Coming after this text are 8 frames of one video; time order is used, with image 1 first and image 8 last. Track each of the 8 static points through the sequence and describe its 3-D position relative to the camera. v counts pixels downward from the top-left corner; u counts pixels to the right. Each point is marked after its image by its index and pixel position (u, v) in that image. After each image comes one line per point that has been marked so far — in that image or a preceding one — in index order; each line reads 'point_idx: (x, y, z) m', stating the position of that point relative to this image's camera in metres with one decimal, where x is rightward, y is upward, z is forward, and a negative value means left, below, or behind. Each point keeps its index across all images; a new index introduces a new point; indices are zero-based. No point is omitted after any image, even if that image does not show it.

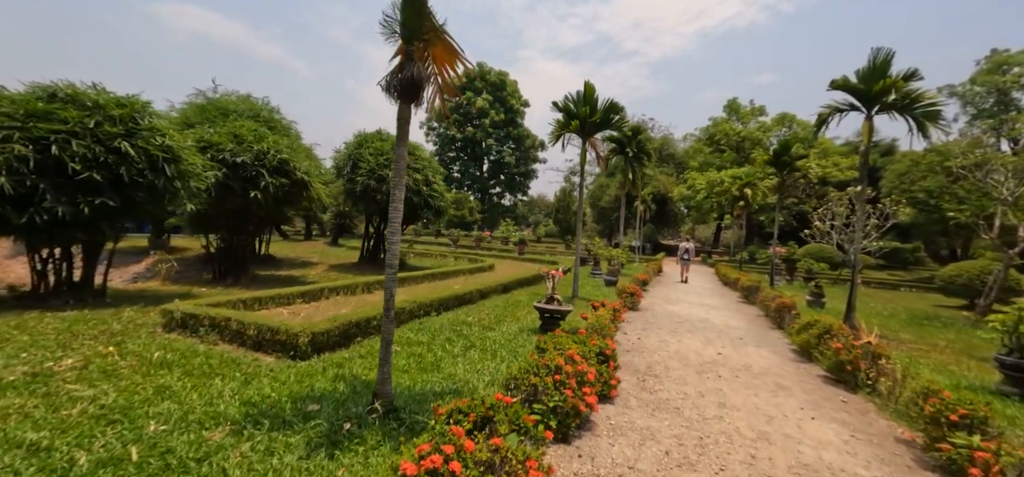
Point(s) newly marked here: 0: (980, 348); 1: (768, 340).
0: (+10.0, -2.5, +9.8) m
1: (+5.1, -2.1, +9.2) m
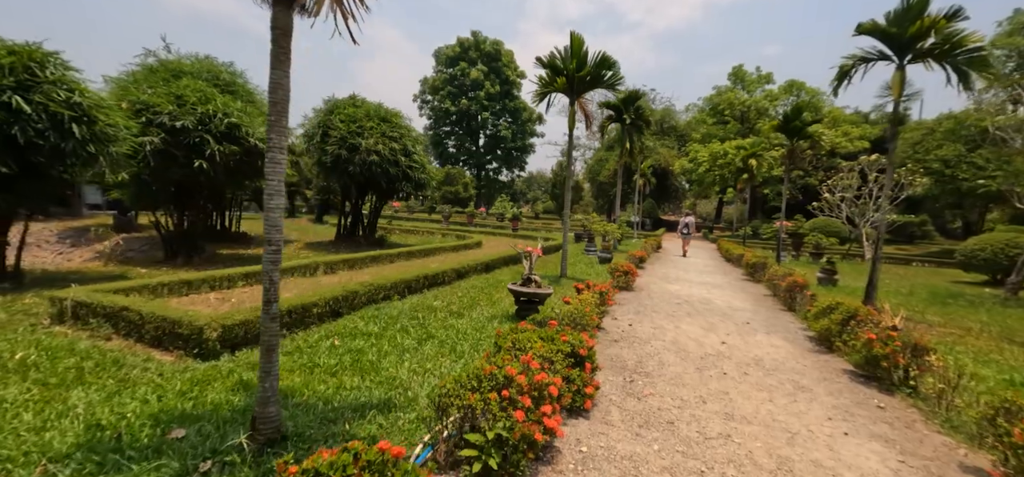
0: (+9.6, -1.9, +8.6) m
1: (+4.7, -1.6, +8.0) m
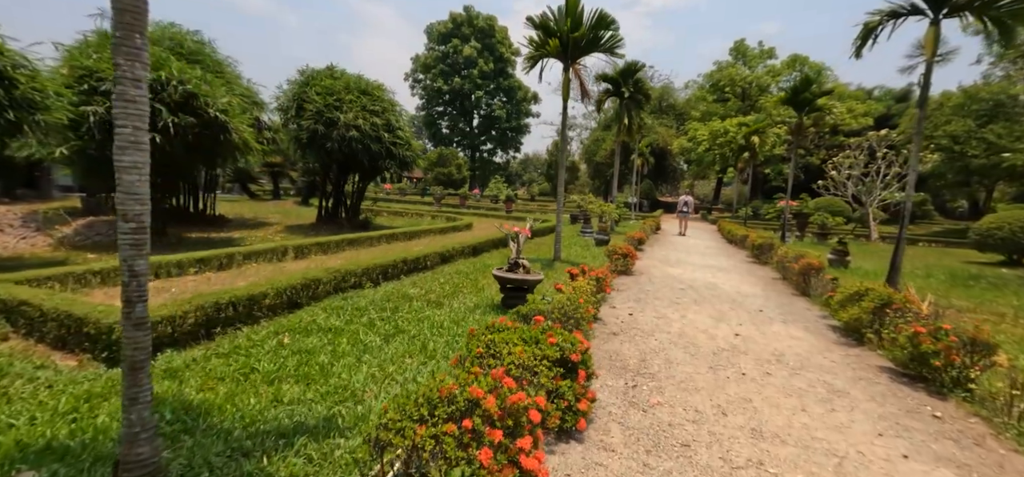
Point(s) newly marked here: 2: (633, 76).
0: (+9.4, -1.5, +7.9) m
1: (+4.4, -1.2, +7.2) m
2: (+4.9, +6.6, +18.4) m
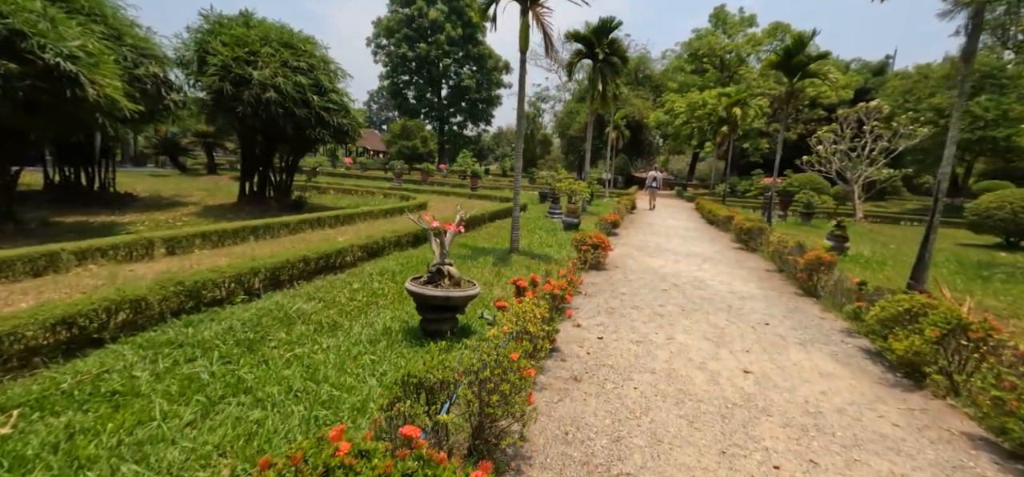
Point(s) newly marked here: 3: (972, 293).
0: (+8.5, -1.3, +6.5) m
1: (+3.6, -1.1, +5.6) m
2: (+3.4, +7.2, +16.3) m
3: (+7.9, -1.0, +7.9) m
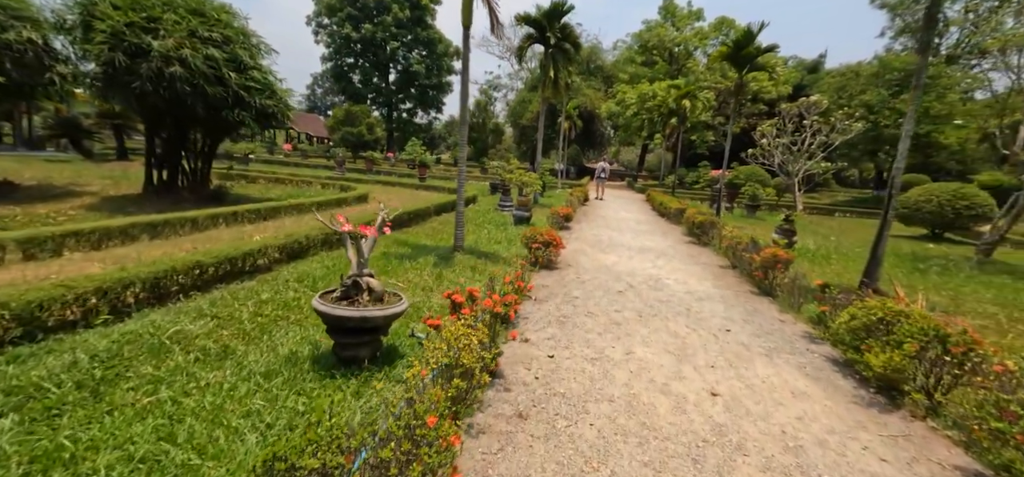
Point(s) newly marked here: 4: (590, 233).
0: (+7.7, -1.3, +6.6) m
1: (+3.0, -1.1, +5.2) m
2: (+1.6, +7.5, +15.6) m
3: (+7.0, -0.9, +7.9) m
4: (+2.0, +0.1, +11.8) m
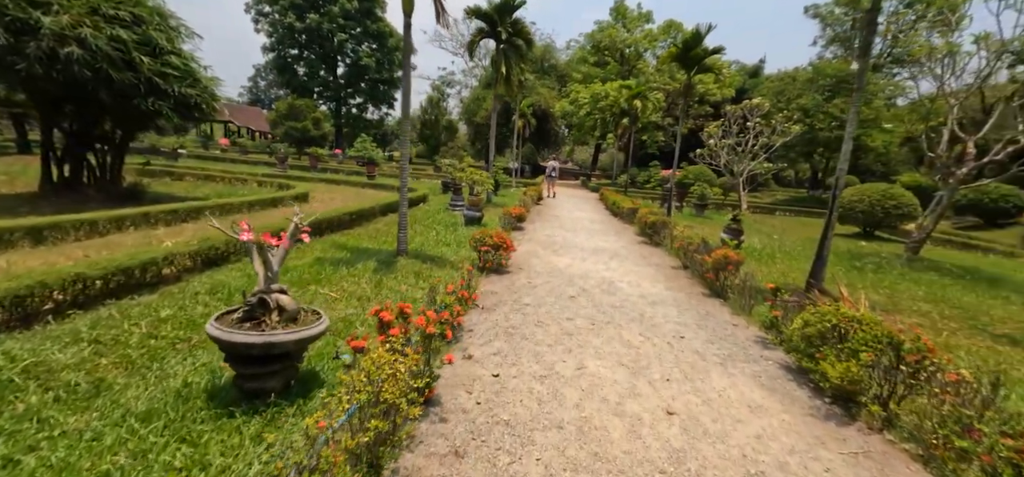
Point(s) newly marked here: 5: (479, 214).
0: (+7.0, -1.3, +6.9) m
1: (+2.4, -1.2, +5.0) m
2: (0.0, +7.5, +15.3) m
3: (+6.1, -0.9, +8.1) m
4: (+0.8, +0.1, +11.5) m
5: (-0.8, +0.6, +11.4) m
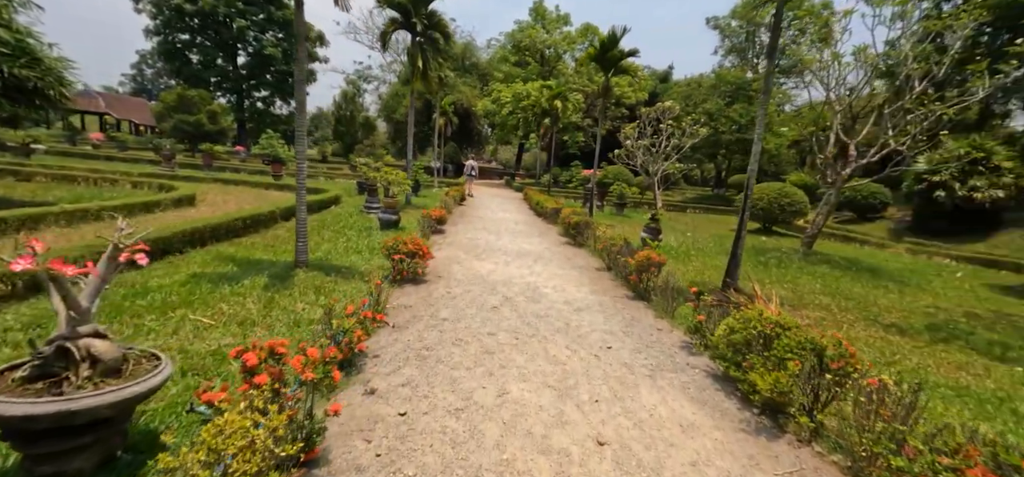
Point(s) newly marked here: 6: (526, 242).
0: (+5.7, -1.2, +7.4) m
1: (+1.5, -1.2, +4.8) m
2: (-2.7, +7.4, +14.5) m
3: (+4.7, -0.8, +8.5) m
4: (-1.1, 0.0, +10.9) m
5: (-2.7, +0.5, +10.6) m
6: (+0.3, -0.1, +10.9) m
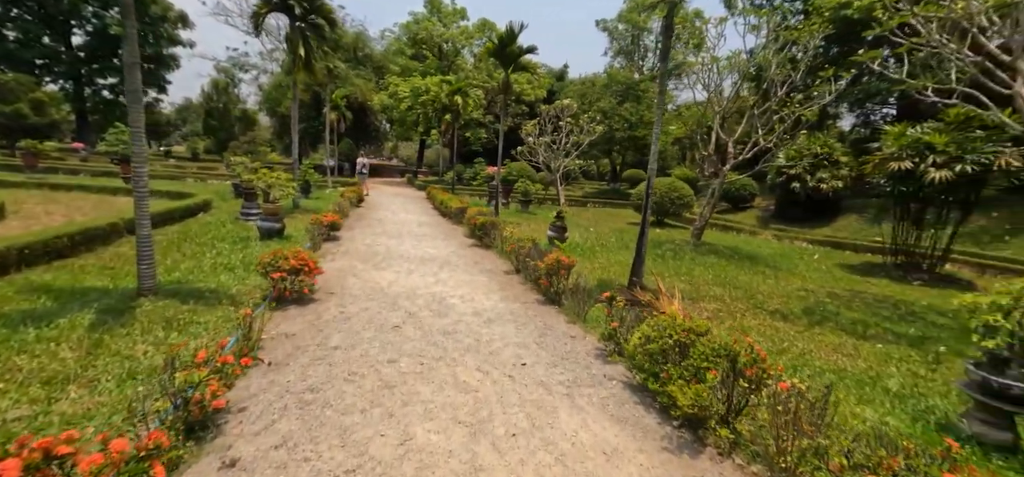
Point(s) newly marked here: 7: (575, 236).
0: (+4.2, -1.1, +7.9) m
1: (+0.6, -1.3, +4.5) m
2: (-5.8, +7.2, +13.1) m
3: (+3.0, -0.7, +8.8) m
4: (-3.3, -0.1, +10.0) m
5: (-4.8, +0.3, +9.3) m
6: (-1.8, -0.2, +10.2) m
7: (+1.7, +0.1, +12.8) m
